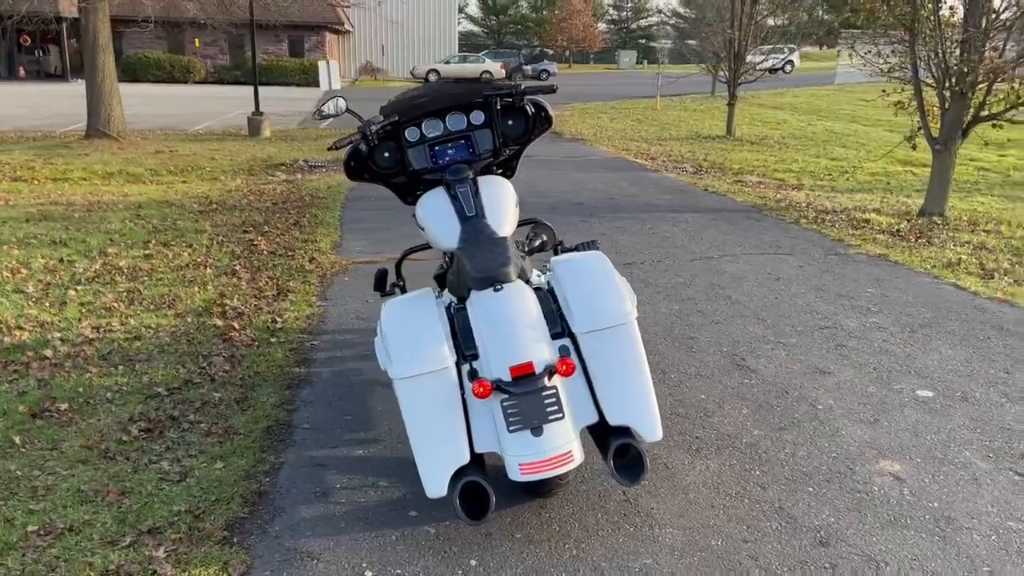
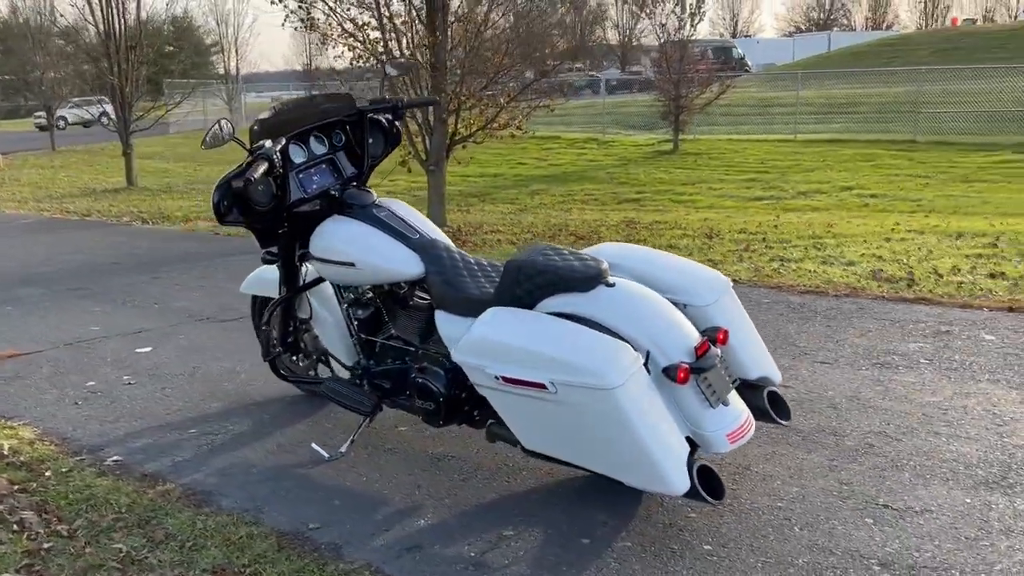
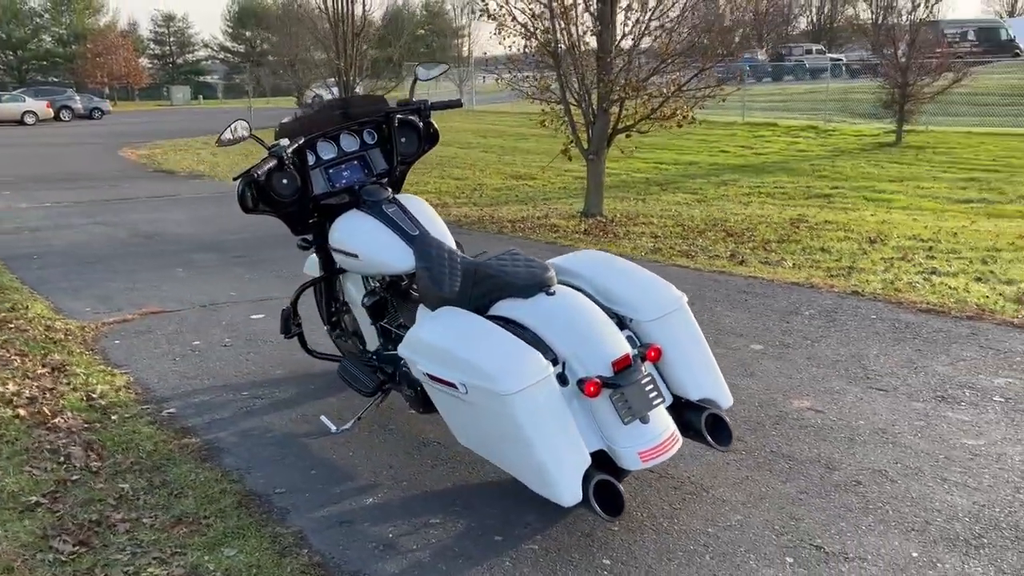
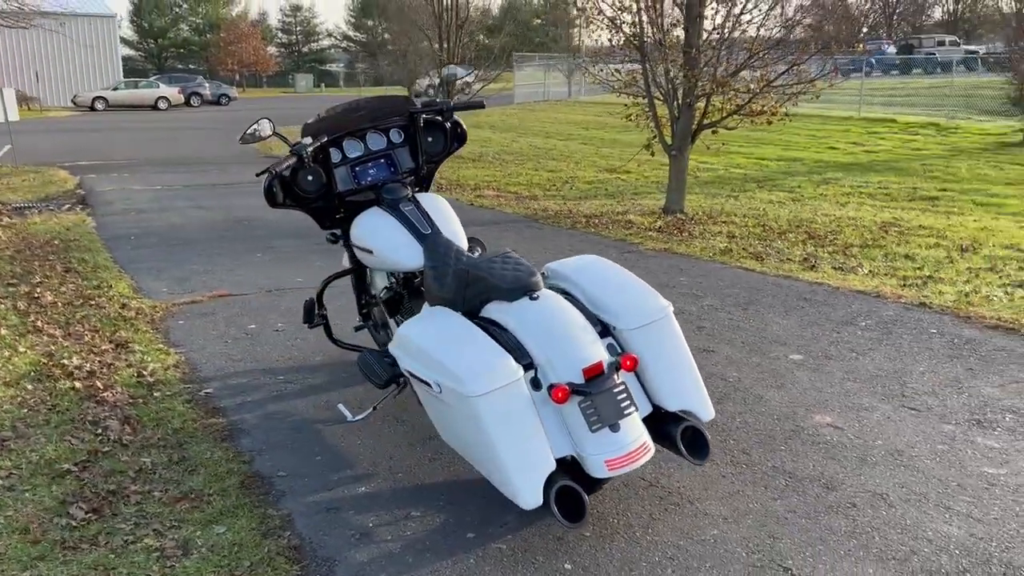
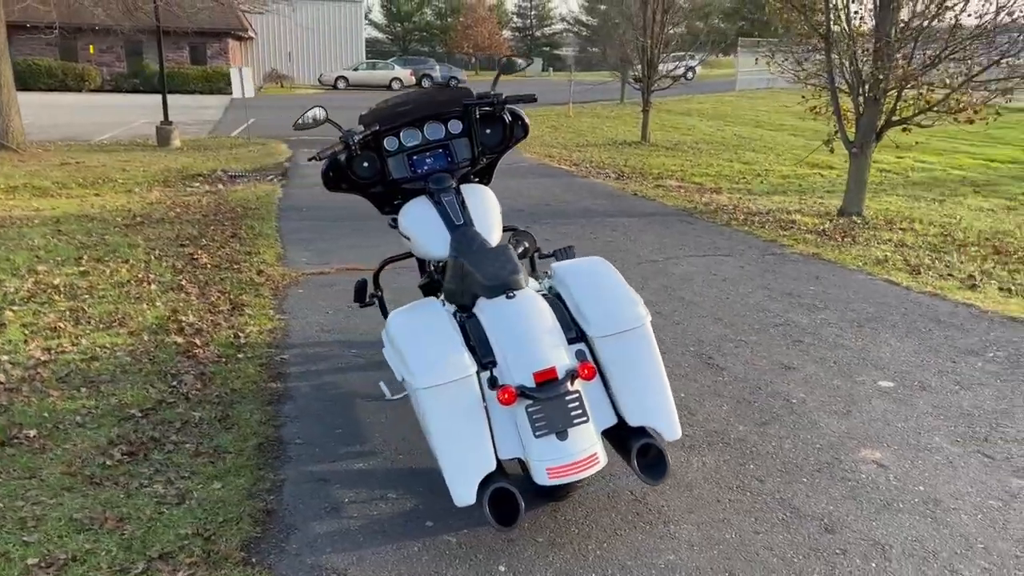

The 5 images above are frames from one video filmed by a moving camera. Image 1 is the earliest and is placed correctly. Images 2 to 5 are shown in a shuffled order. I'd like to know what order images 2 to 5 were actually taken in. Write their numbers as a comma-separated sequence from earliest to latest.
5, 4, 3, 2
